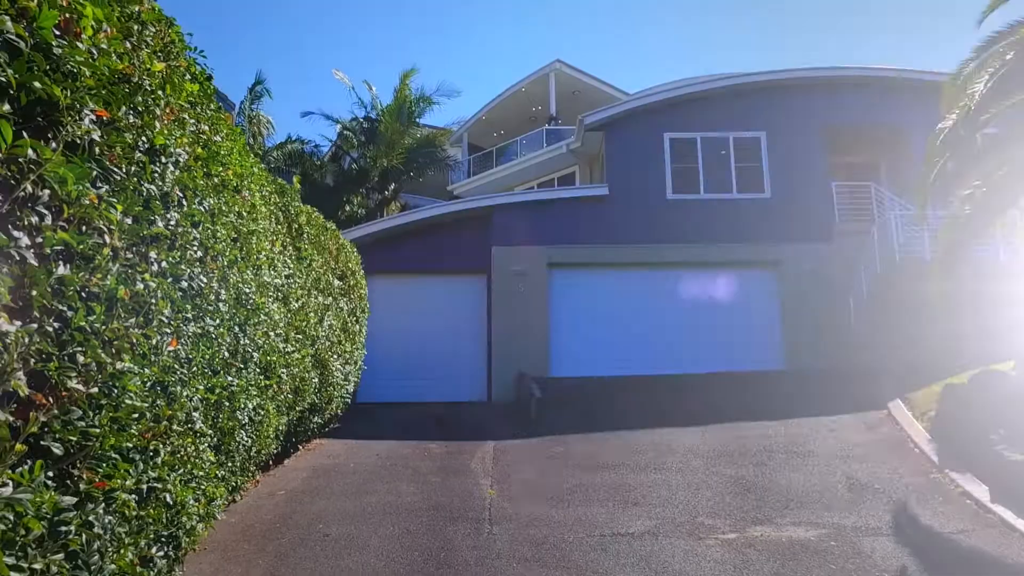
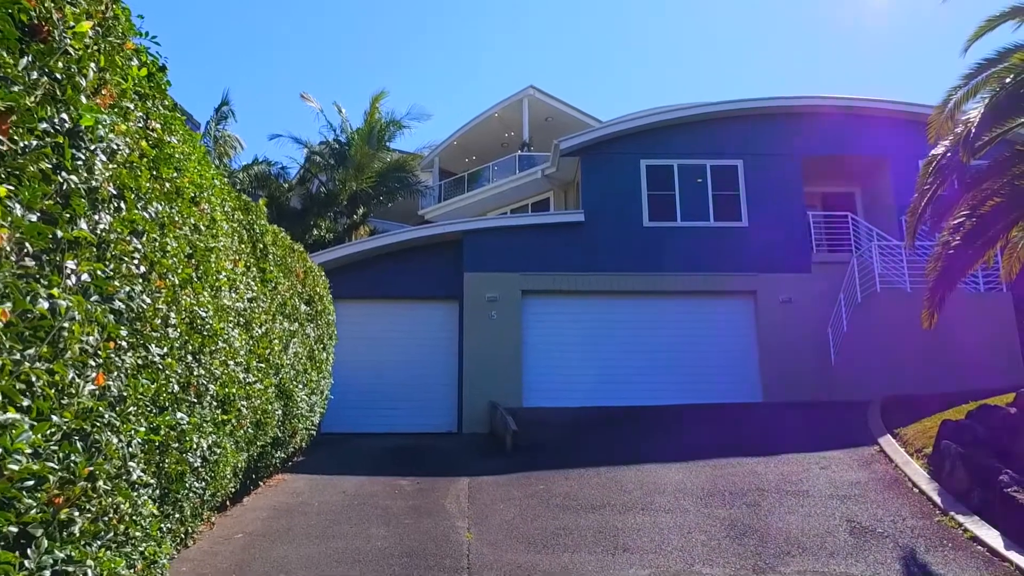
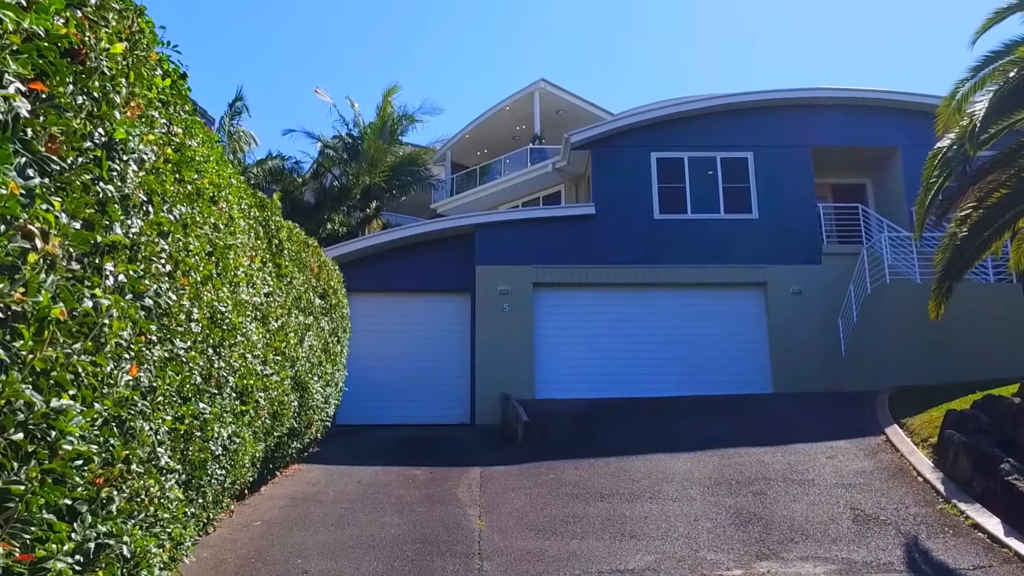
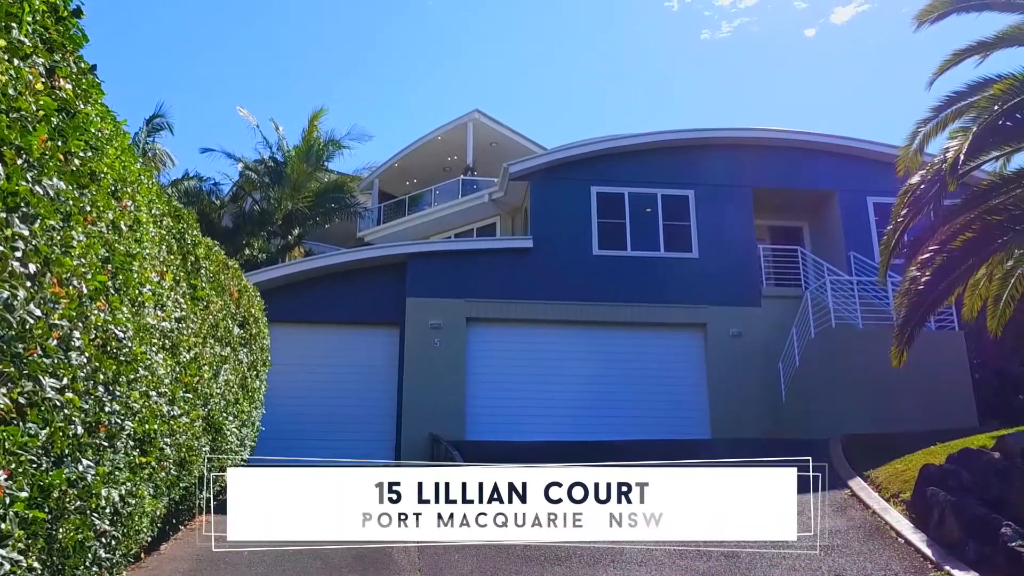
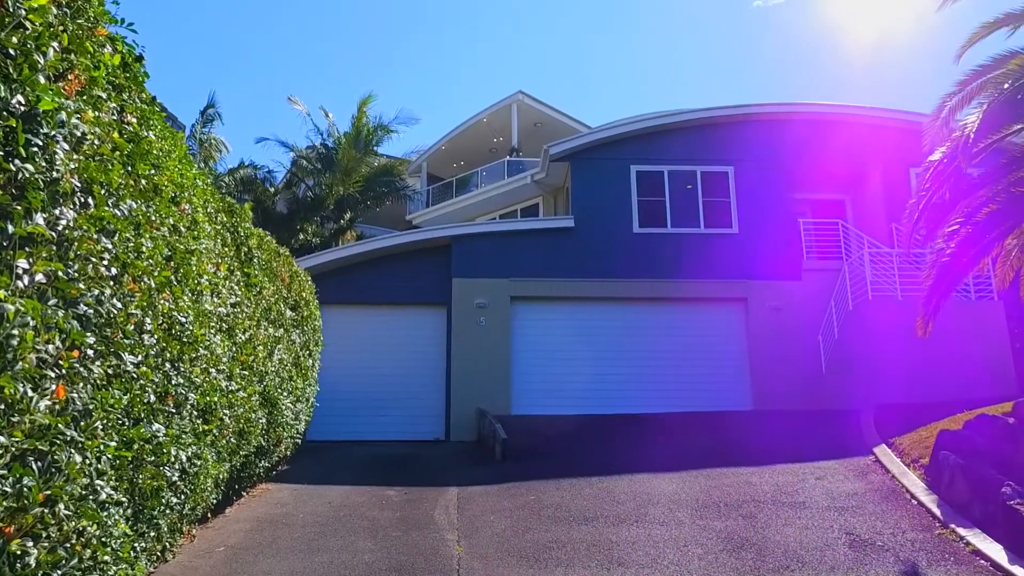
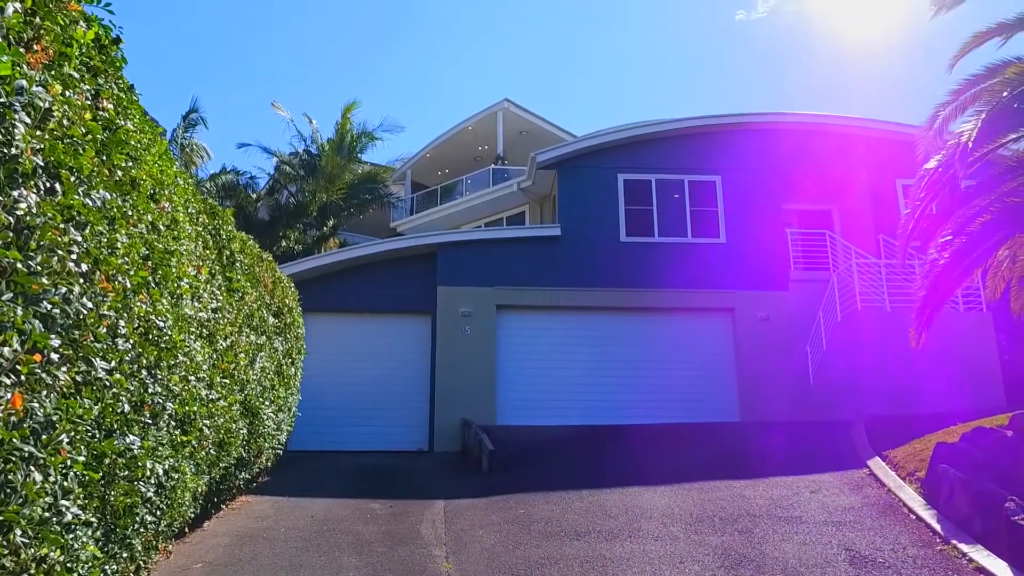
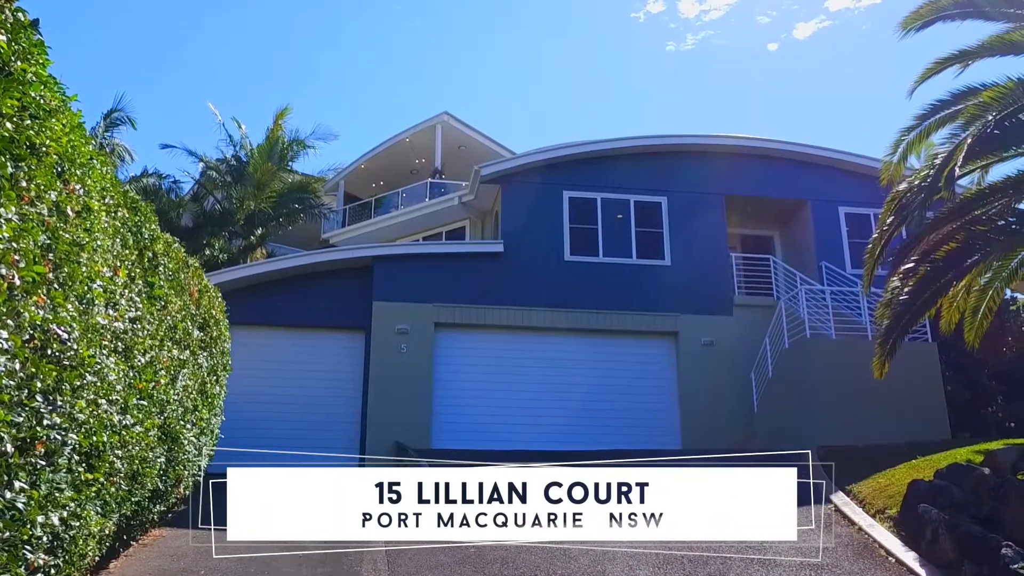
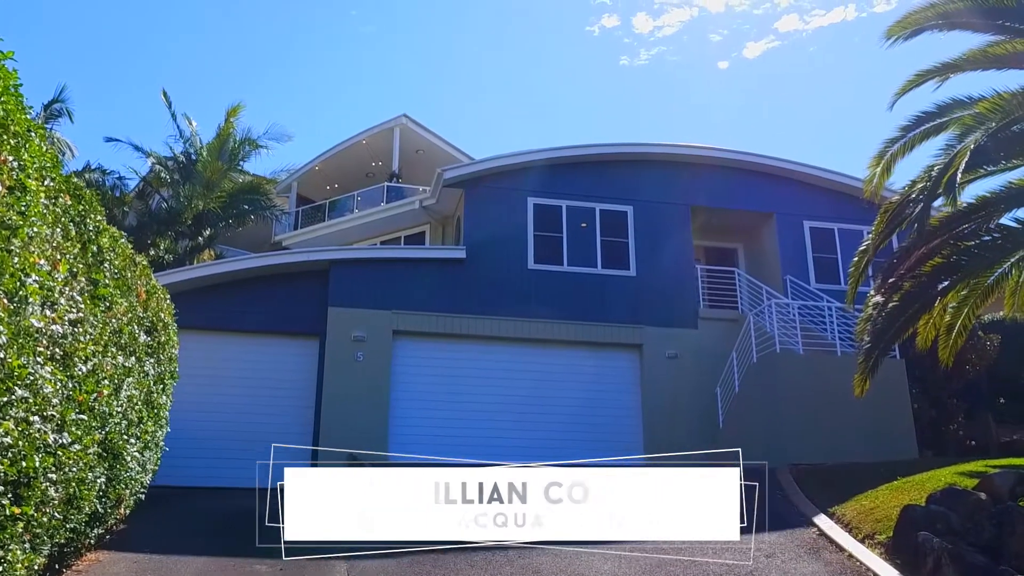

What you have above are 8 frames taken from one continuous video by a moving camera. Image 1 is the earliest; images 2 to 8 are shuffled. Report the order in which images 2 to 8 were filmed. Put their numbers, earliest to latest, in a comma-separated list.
3, 2, 5, 6, 4, 7, 8
